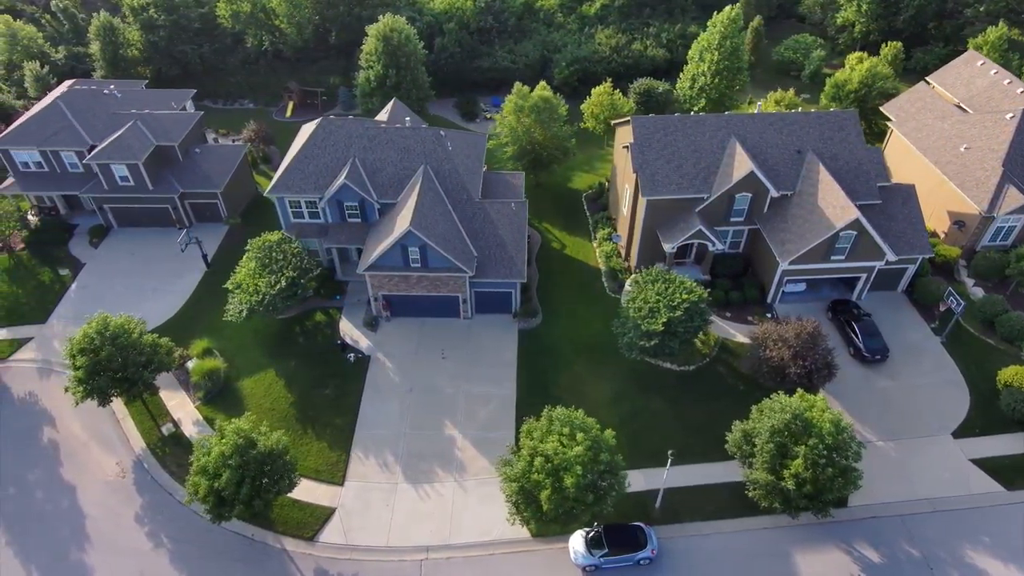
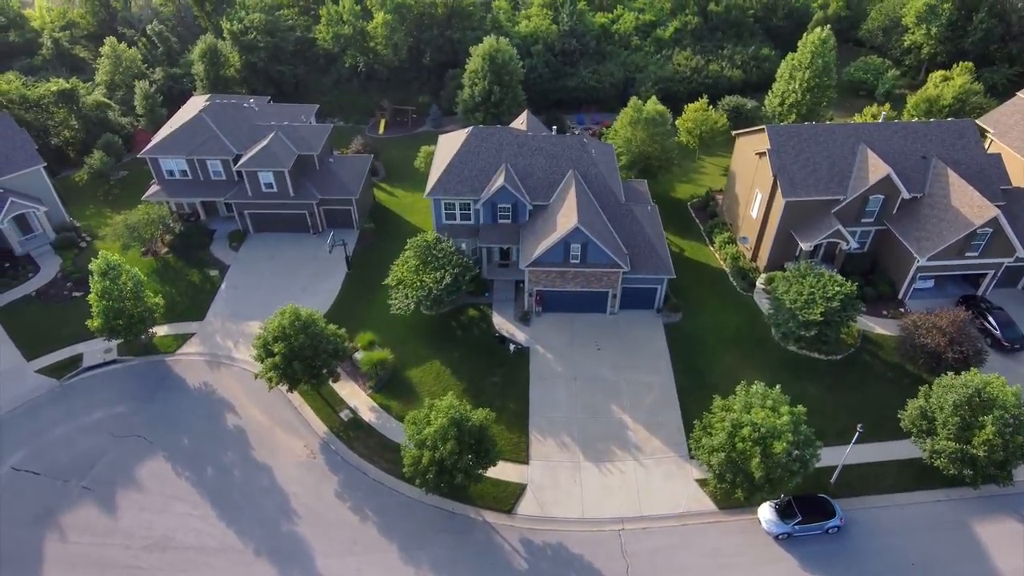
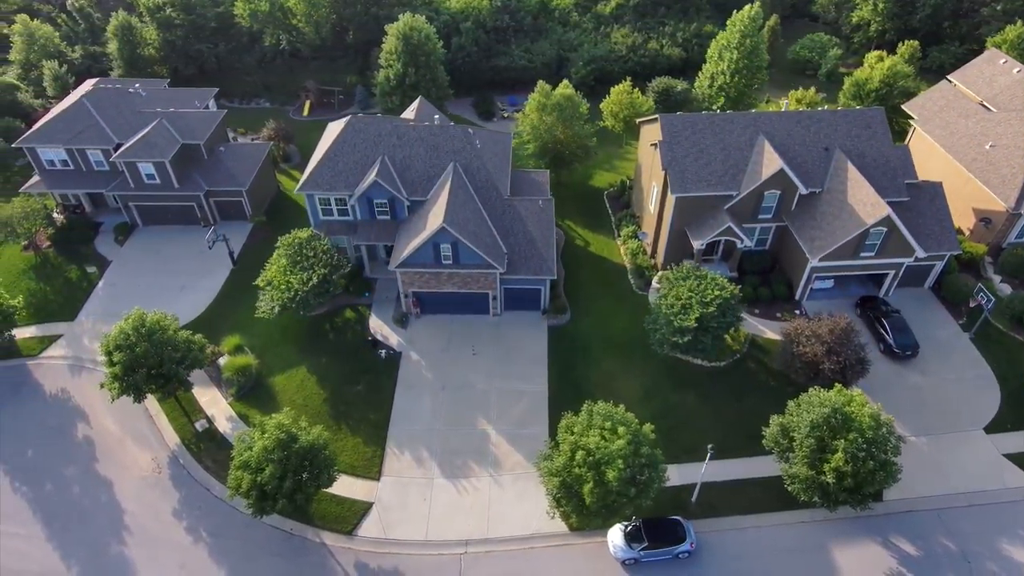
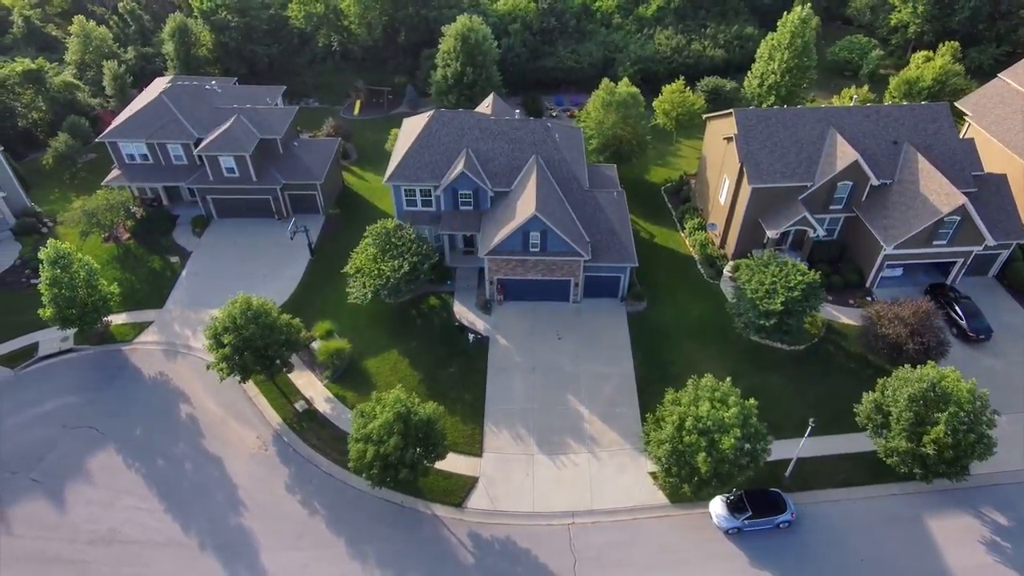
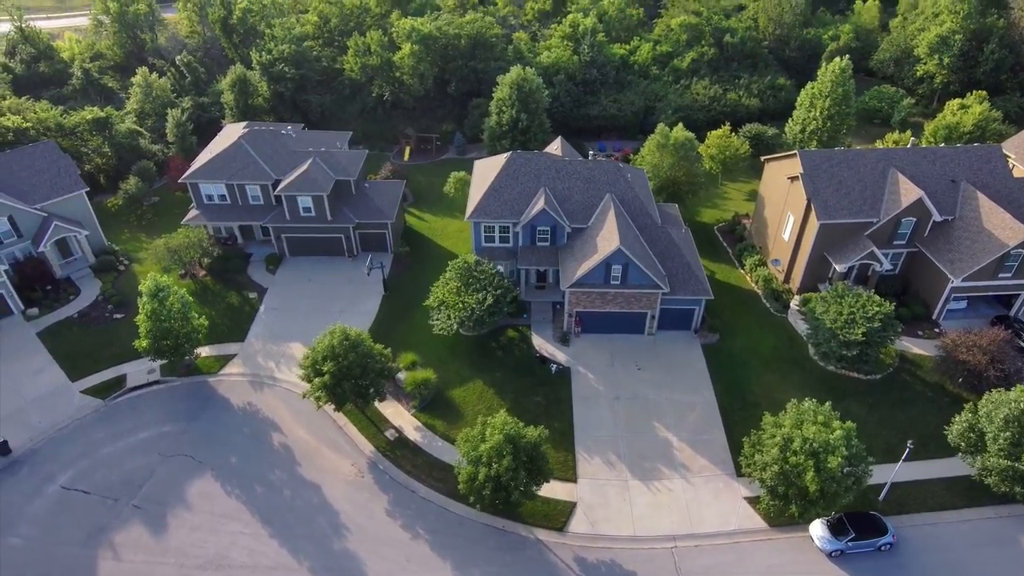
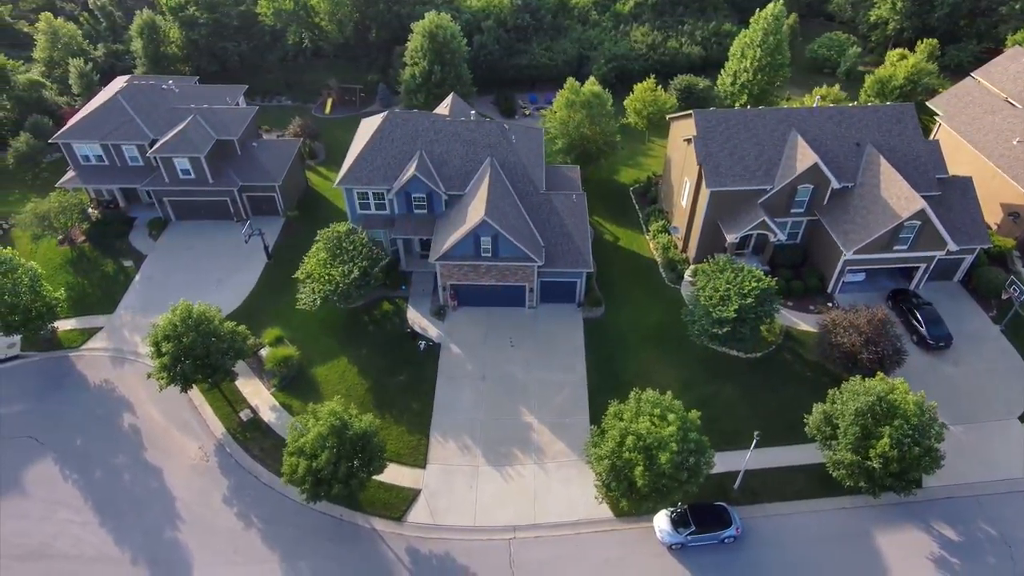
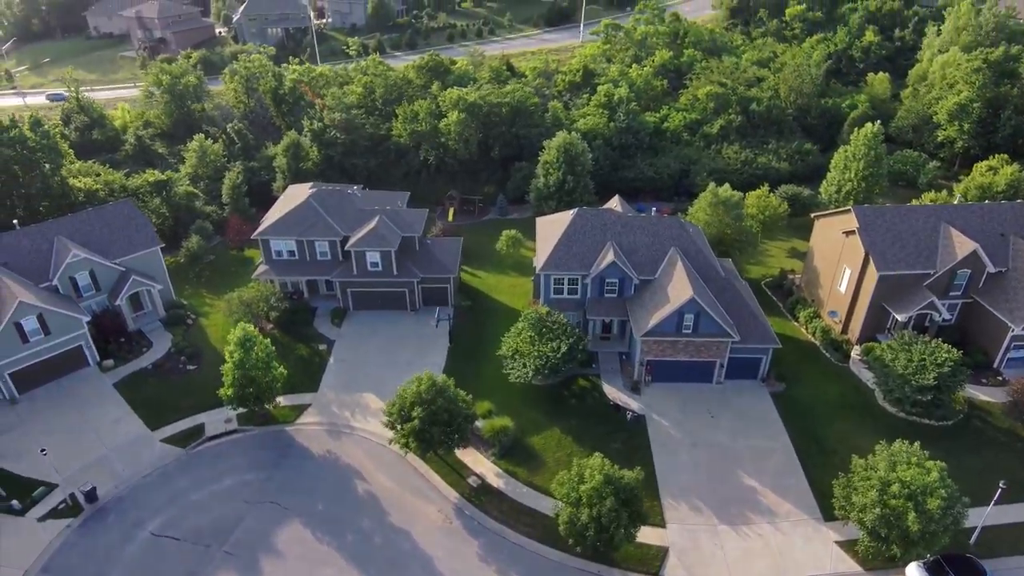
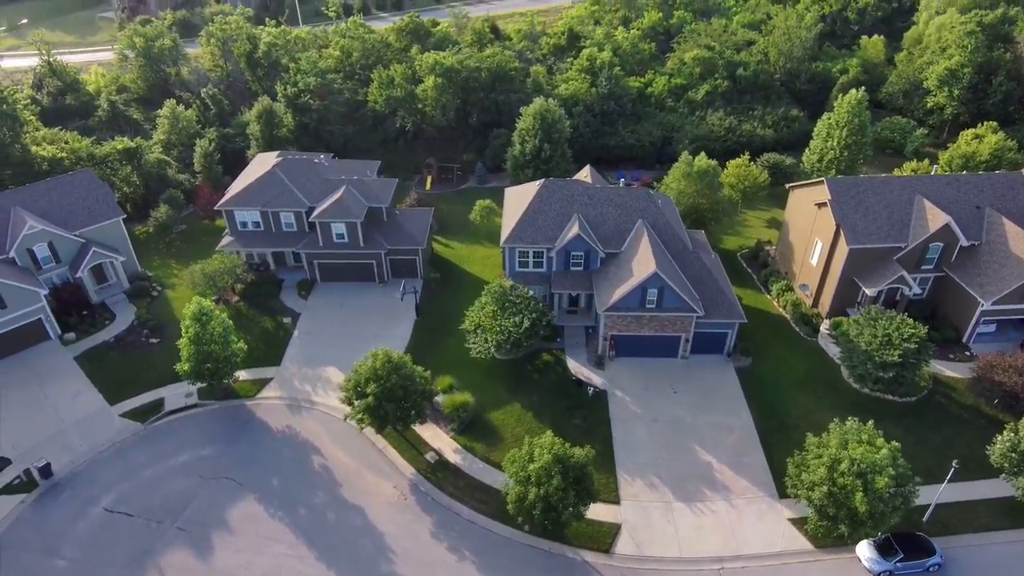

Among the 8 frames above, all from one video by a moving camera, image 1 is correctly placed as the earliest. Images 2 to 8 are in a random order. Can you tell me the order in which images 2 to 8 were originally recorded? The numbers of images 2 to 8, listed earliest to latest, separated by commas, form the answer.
3, 6, 4, 2, 5, 8, 7
